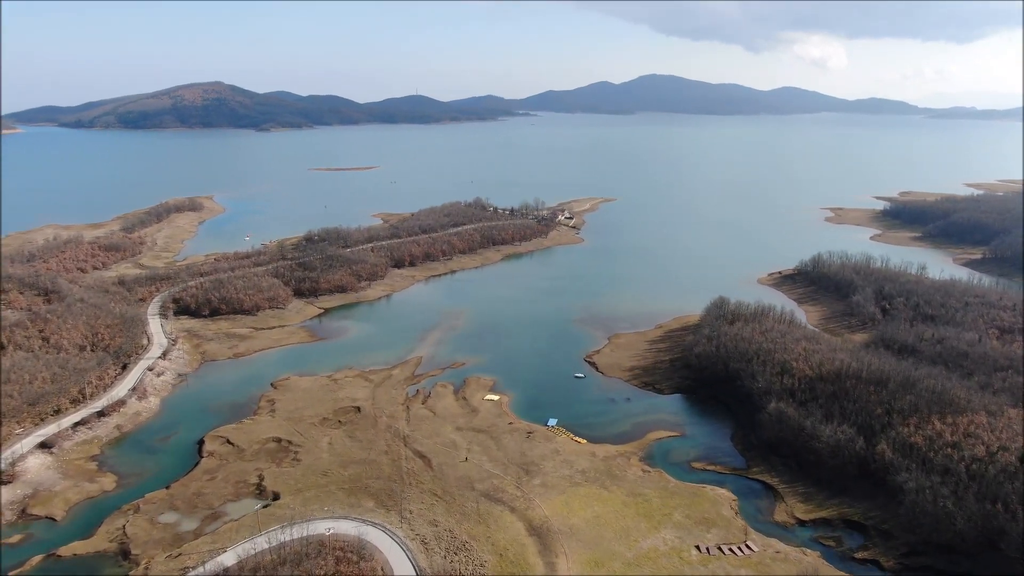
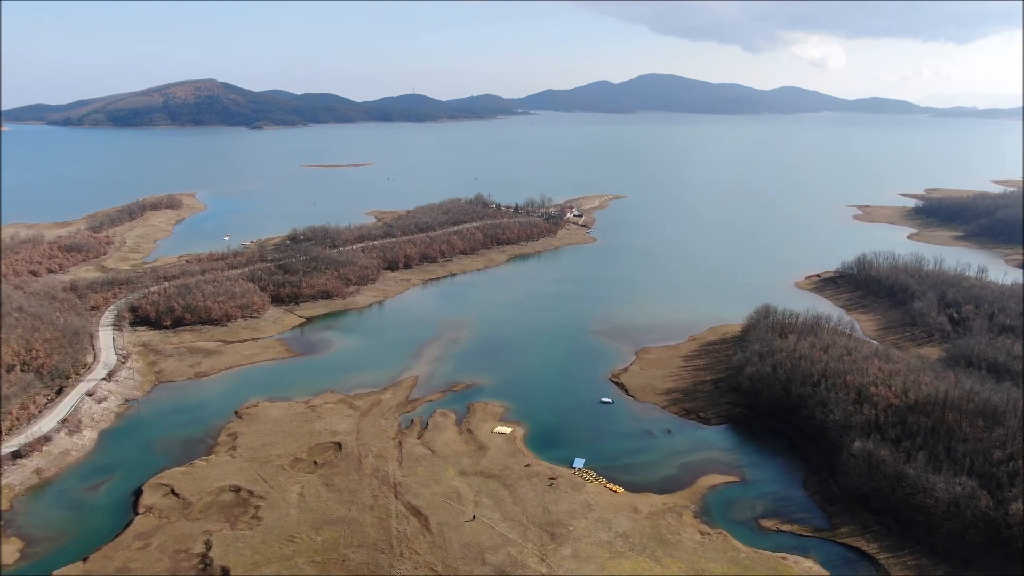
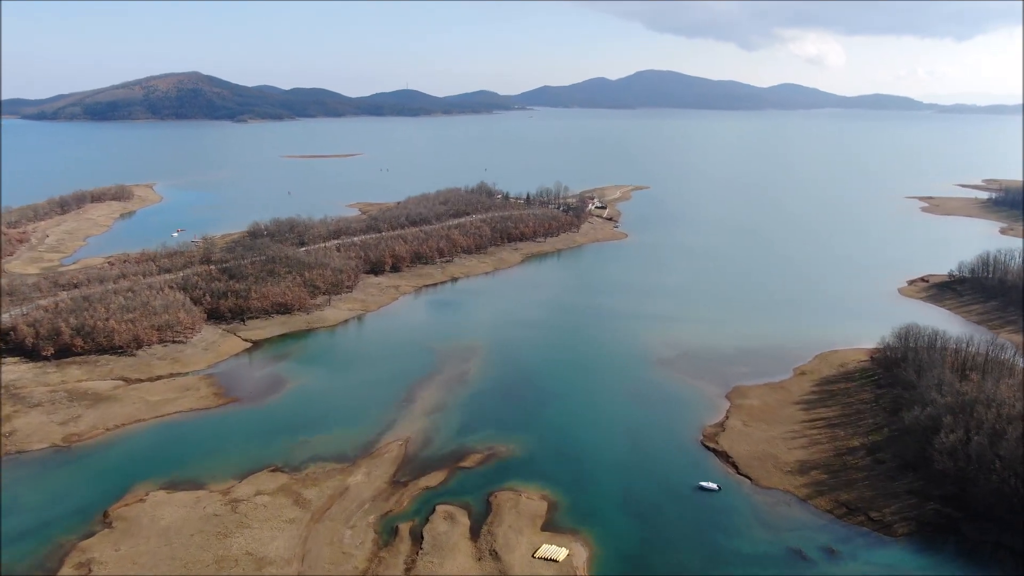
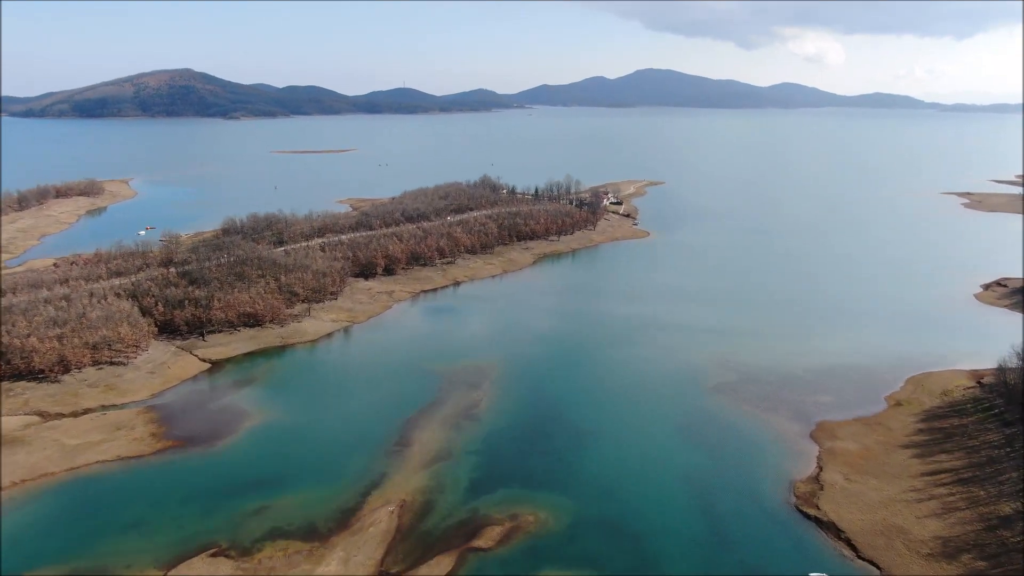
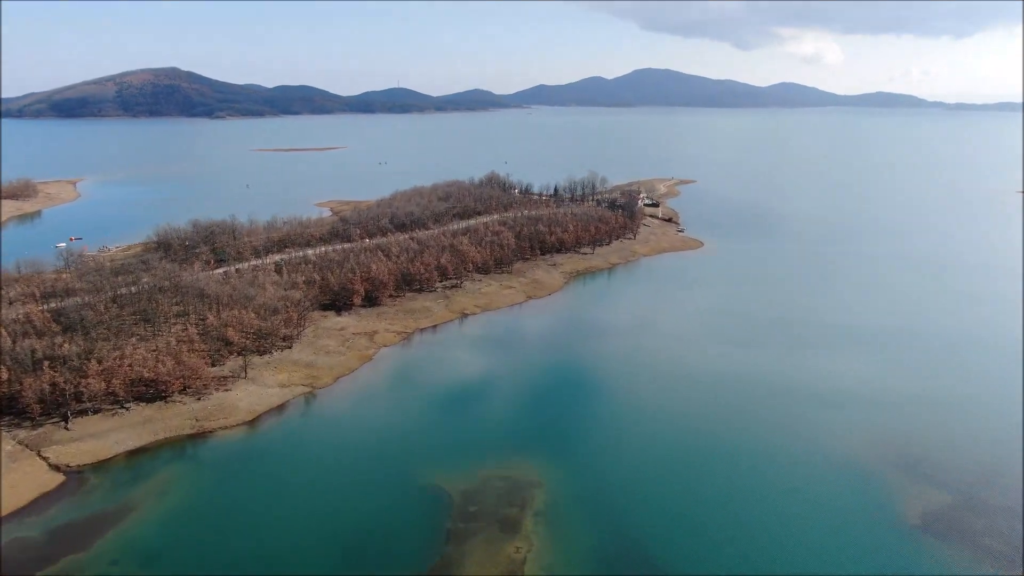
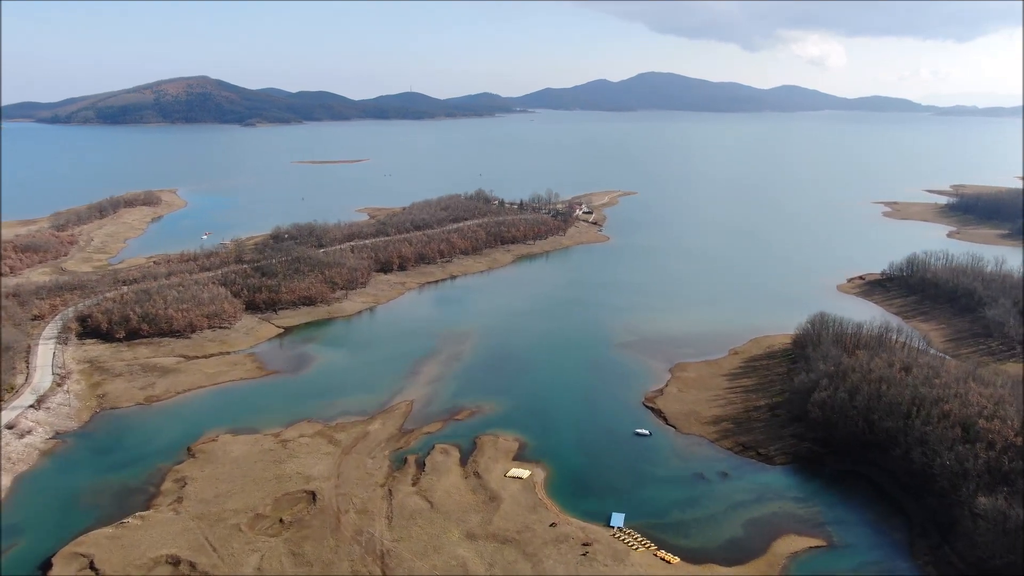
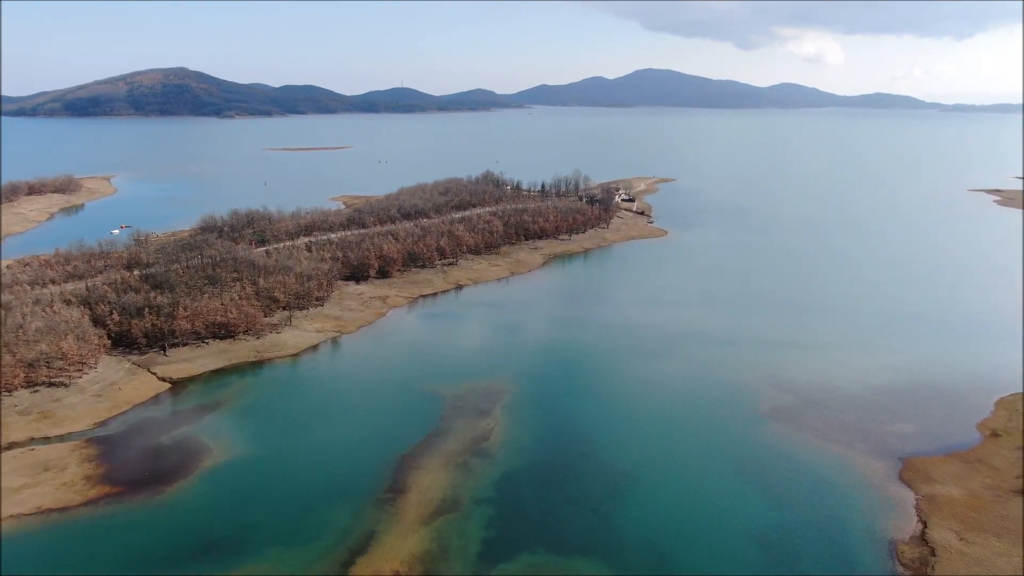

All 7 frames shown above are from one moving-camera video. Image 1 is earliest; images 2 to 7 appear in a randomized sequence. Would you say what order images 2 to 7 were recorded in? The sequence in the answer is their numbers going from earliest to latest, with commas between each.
2, 6, 3, 4, 7, 5
